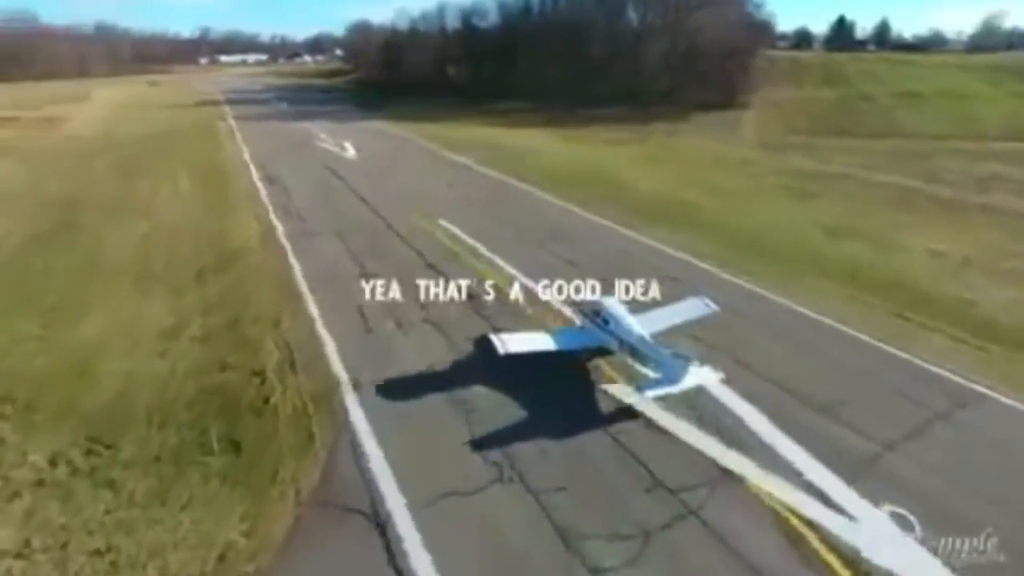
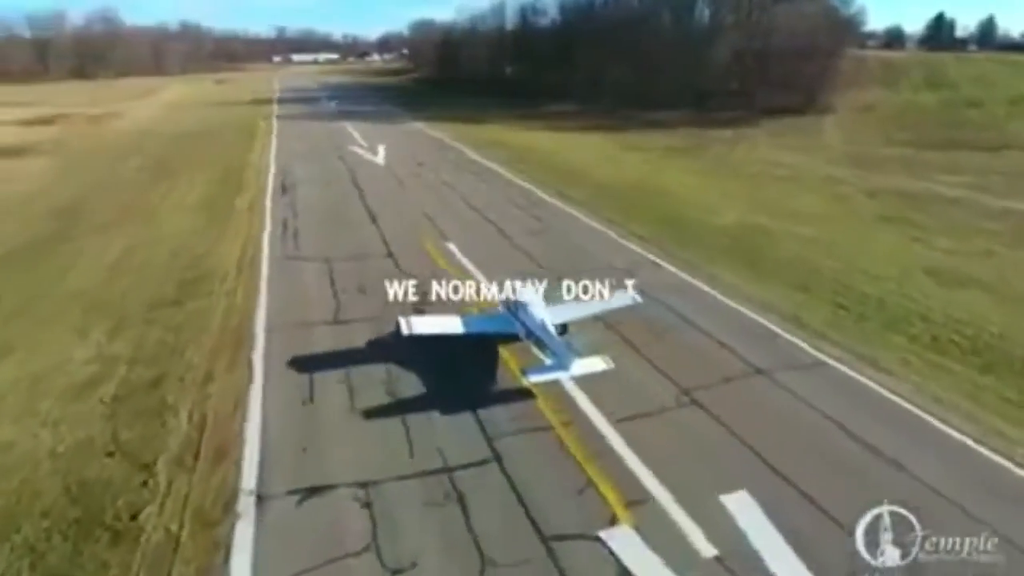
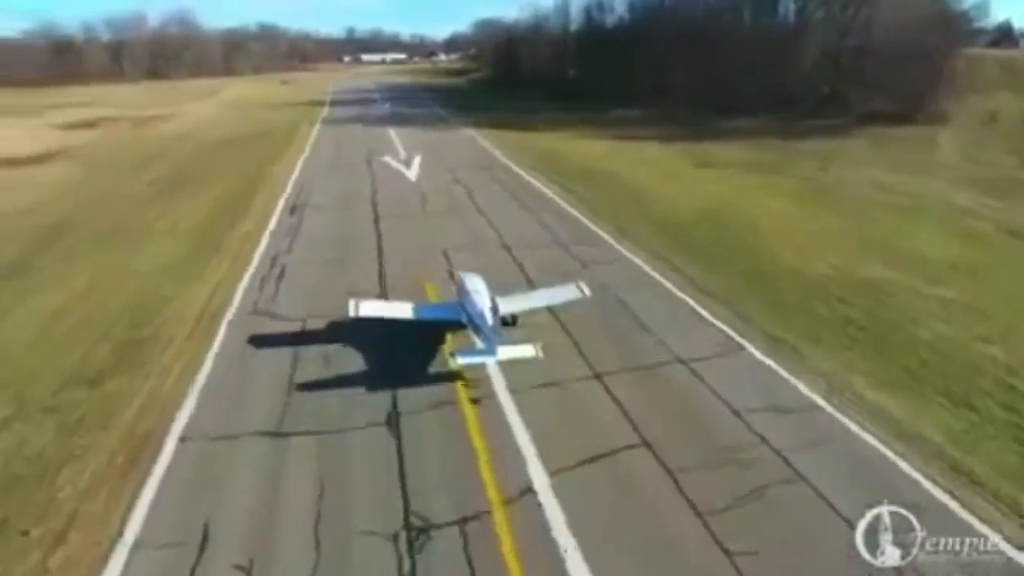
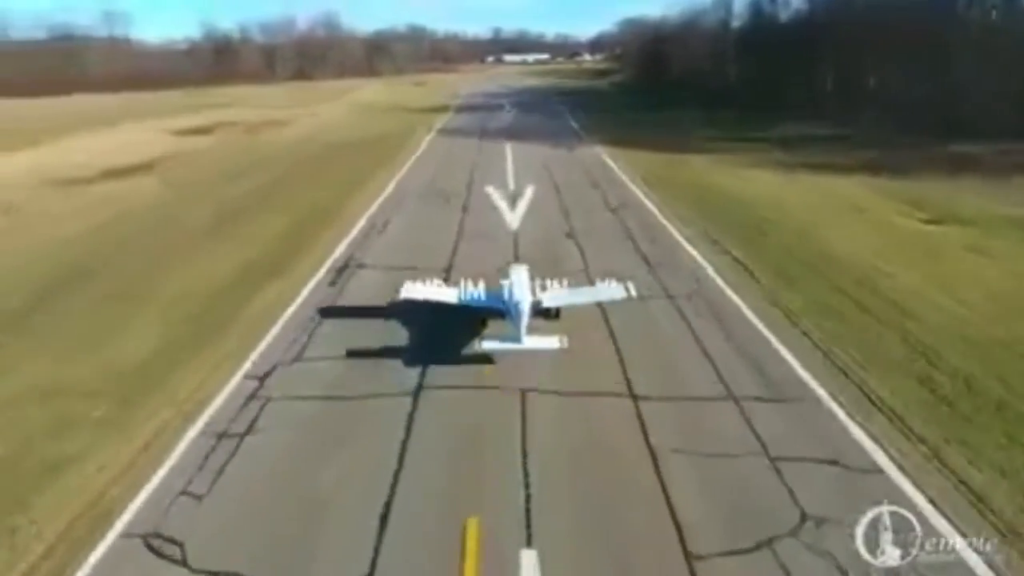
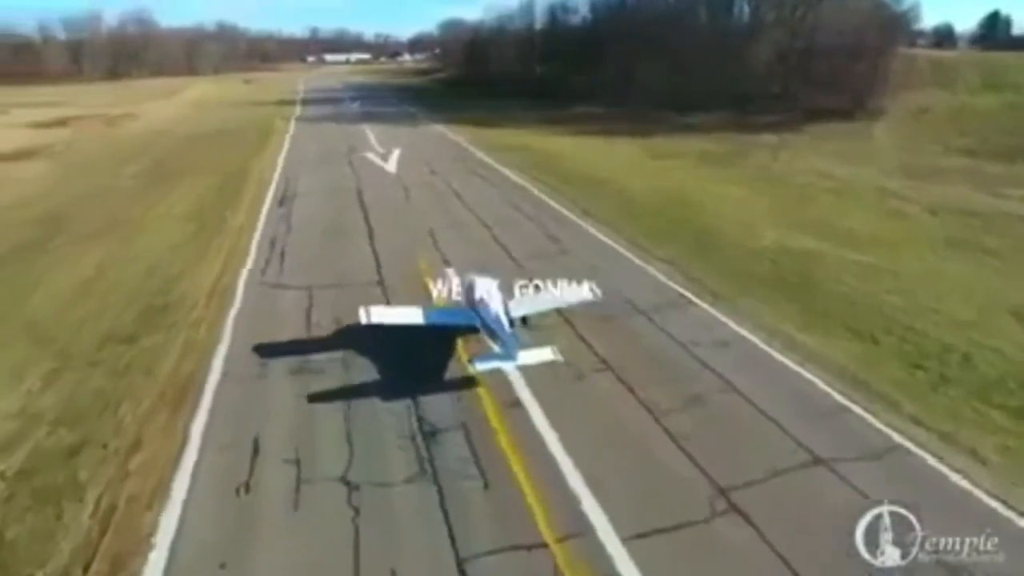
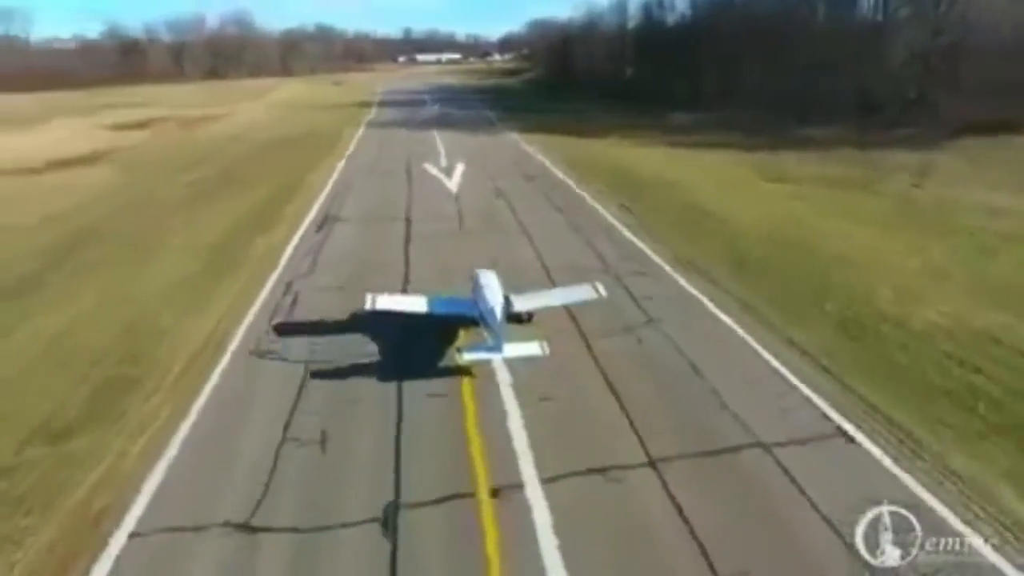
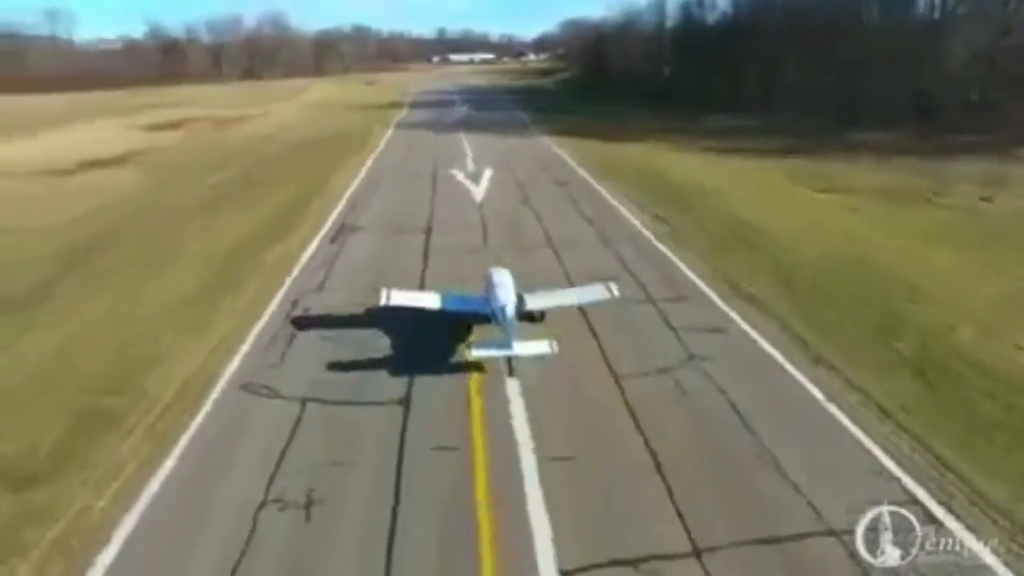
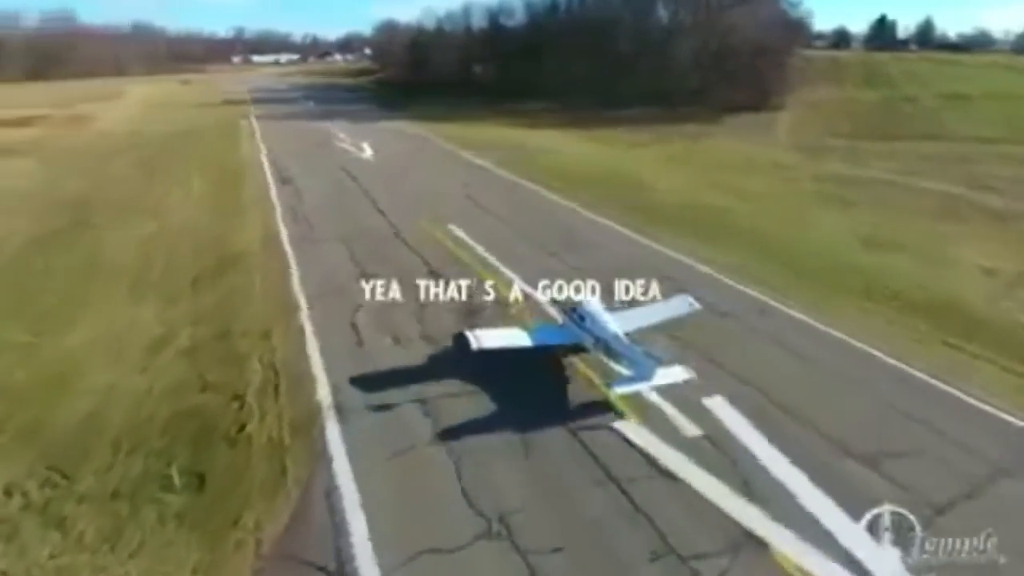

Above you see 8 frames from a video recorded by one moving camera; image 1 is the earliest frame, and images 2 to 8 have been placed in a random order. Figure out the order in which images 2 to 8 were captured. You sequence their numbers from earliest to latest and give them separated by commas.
8, 2, 5, 3, 6, 7, 4
